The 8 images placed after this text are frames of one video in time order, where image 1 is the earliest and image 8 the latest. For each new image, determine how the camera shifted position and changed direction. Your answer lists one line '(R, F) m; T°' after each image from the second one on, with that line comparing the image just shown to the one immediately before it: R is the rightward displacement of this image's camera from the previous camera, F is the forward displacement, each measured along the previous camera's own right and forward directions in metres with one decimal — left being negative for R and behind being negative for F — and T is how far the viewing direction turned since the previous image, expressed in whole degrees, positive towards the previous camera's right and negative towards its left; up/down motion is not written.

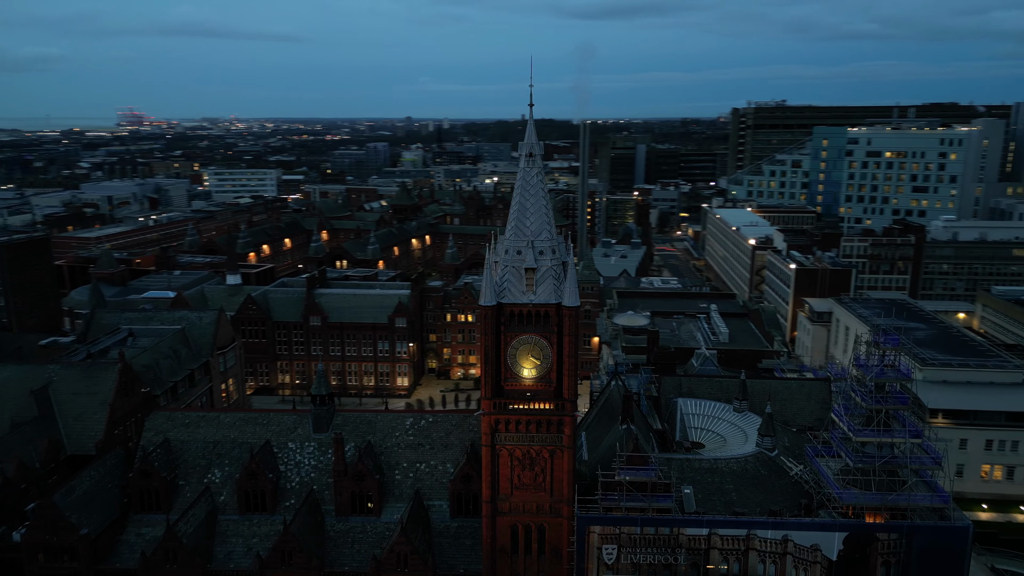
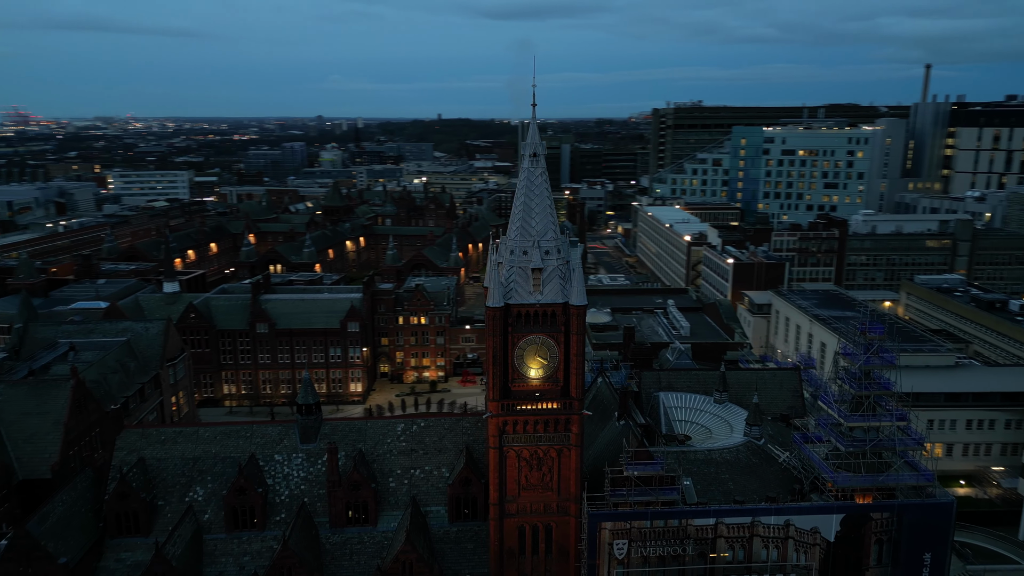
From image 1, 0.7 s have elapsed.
(-3.7, +0.3) m; +6°
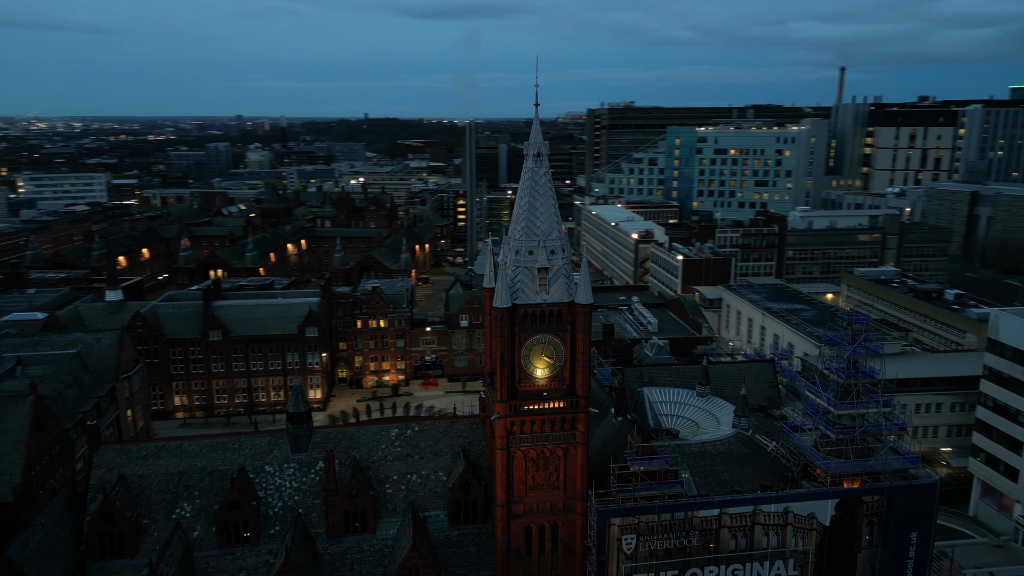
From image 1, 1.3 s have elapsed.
(-3.2, +0.2) m; +5°
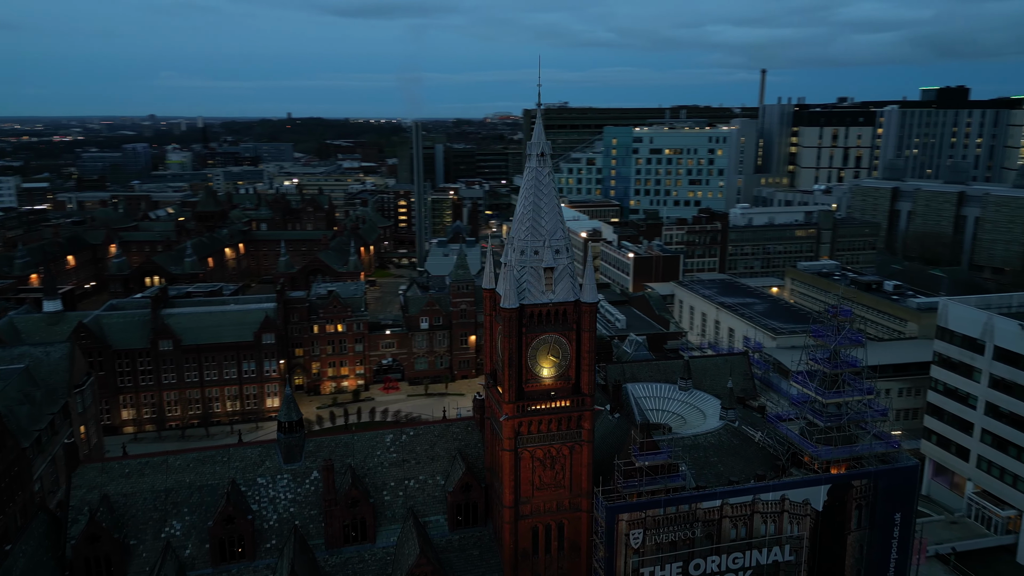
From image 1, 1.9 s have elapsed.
(-3.2, +0.3) m; +5°
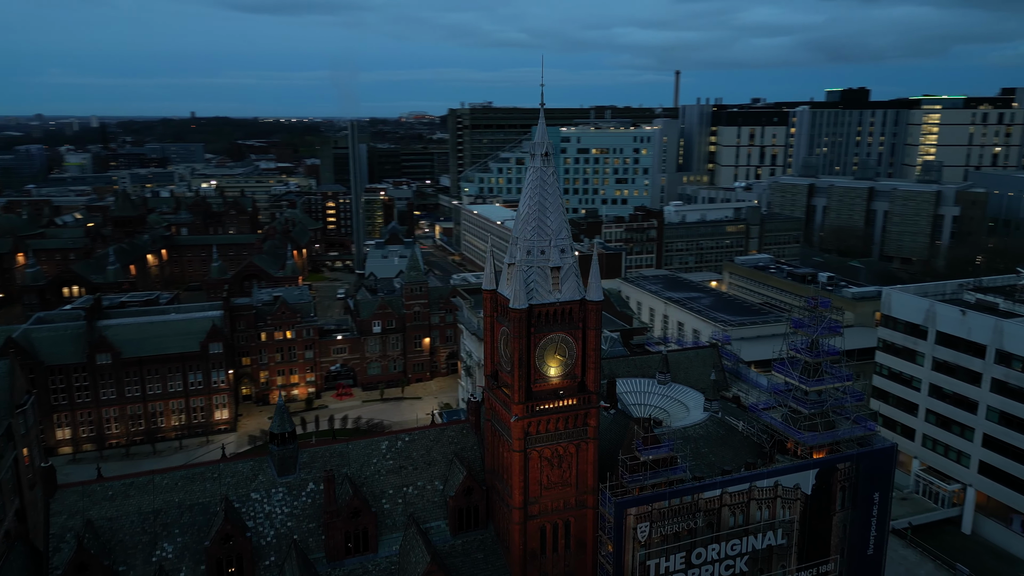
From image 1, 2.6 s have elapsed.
(-3.7, +0.3) m; +6°
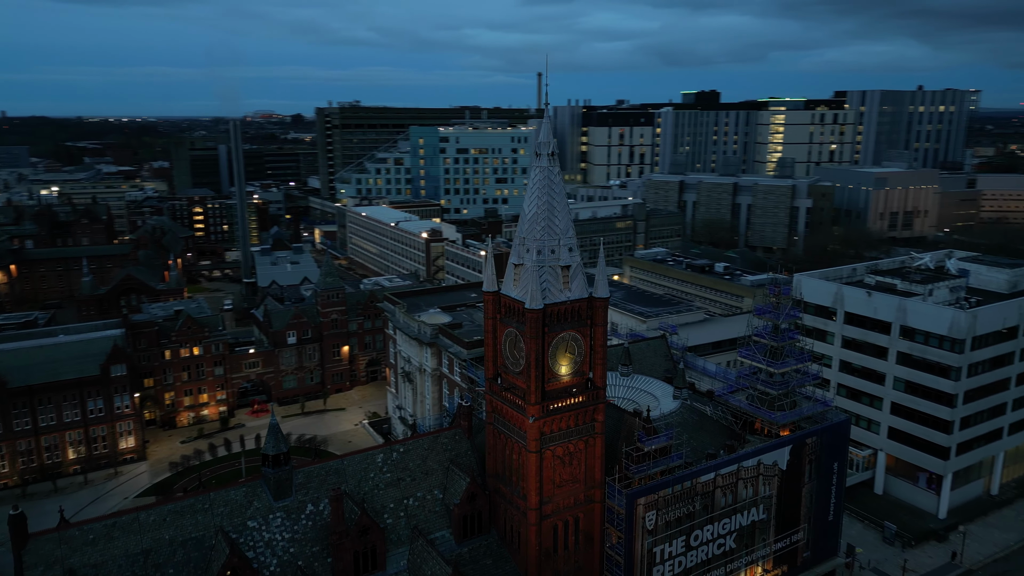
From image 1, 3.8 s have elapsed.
(-6.2, +0.8) m; +11°
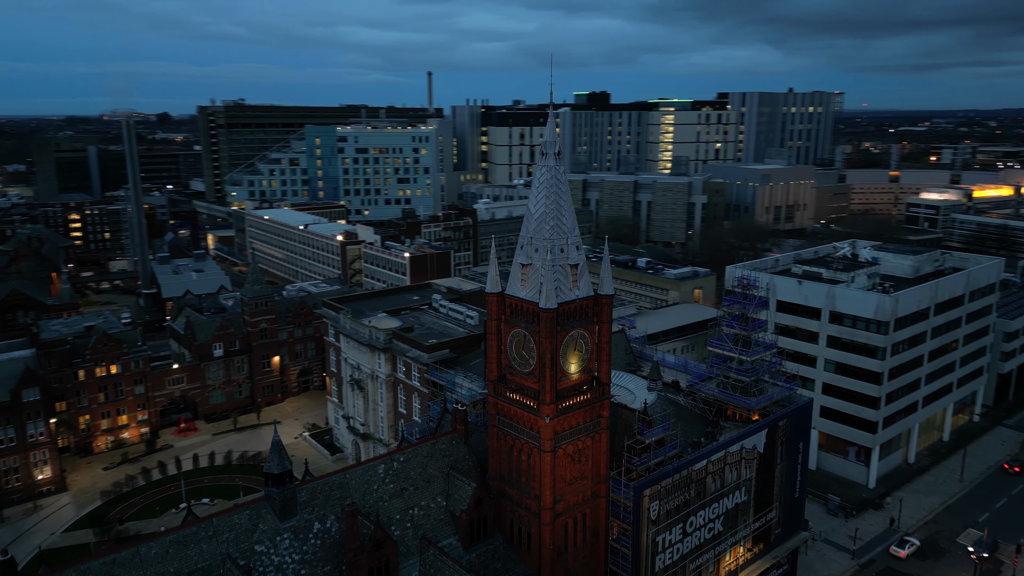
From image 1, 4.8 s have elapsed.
(-5.1, +0.6) m; +9°
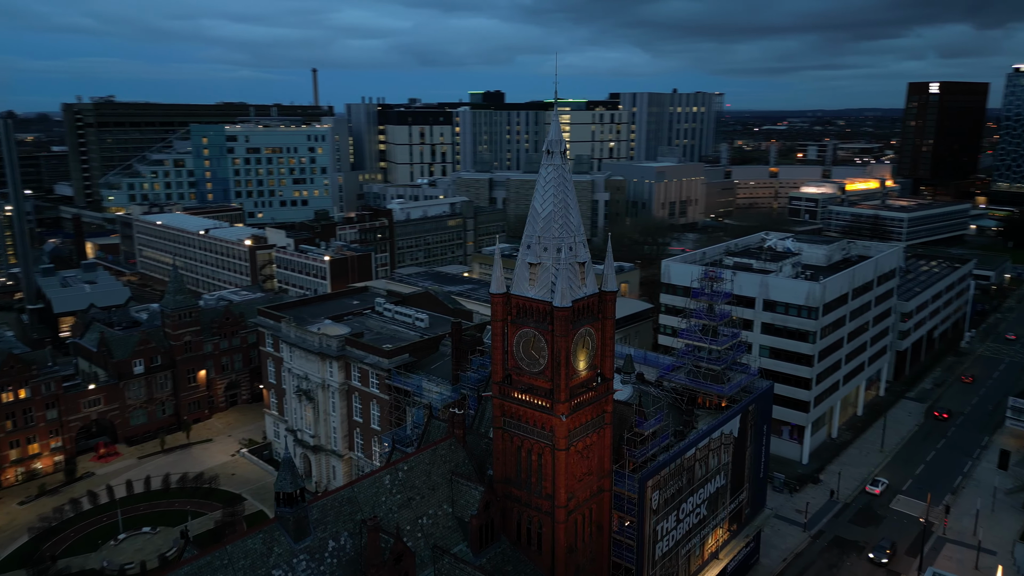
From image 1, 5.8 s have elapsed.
(-5.2, +0.6) m; +9°
